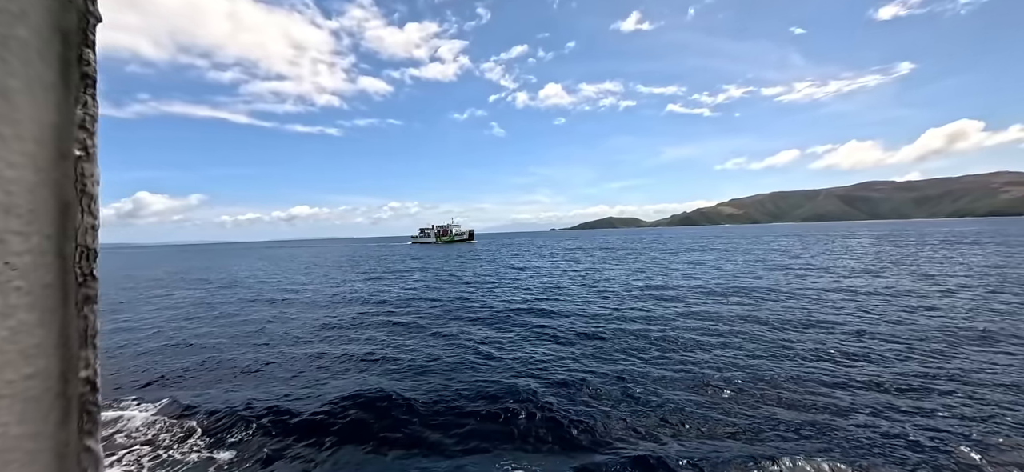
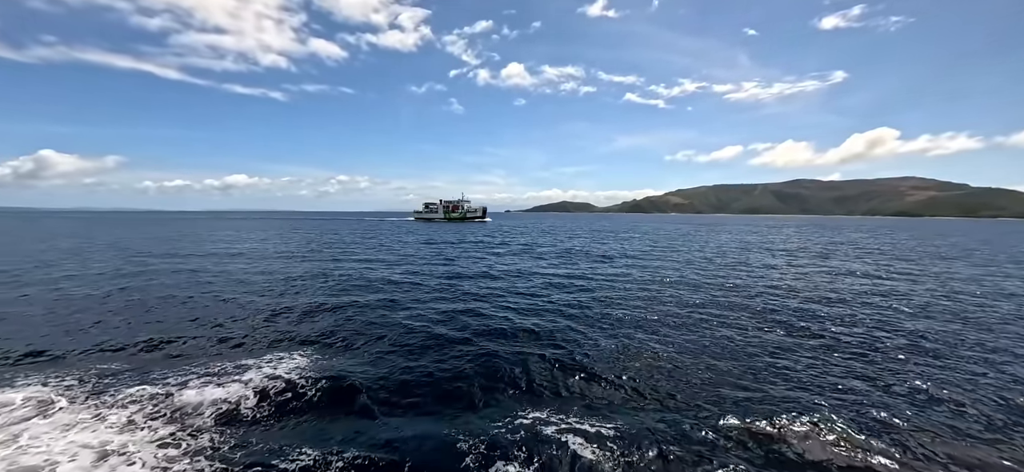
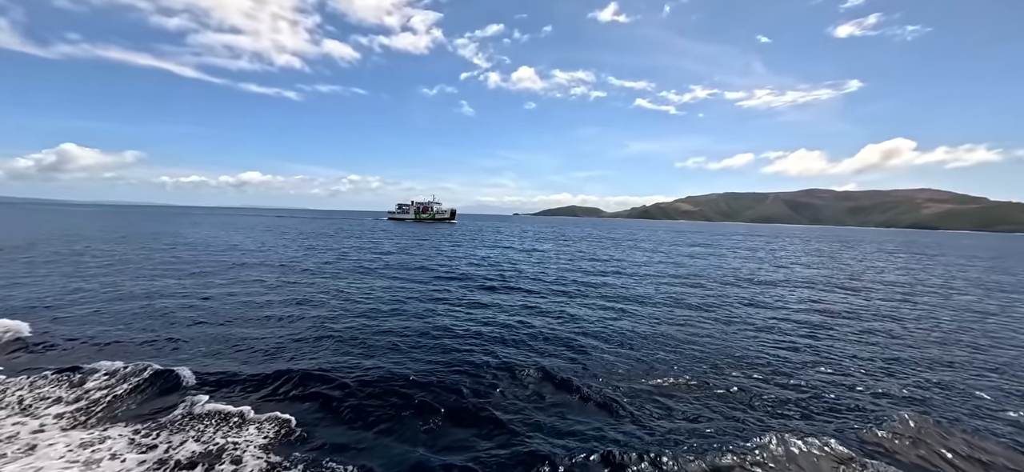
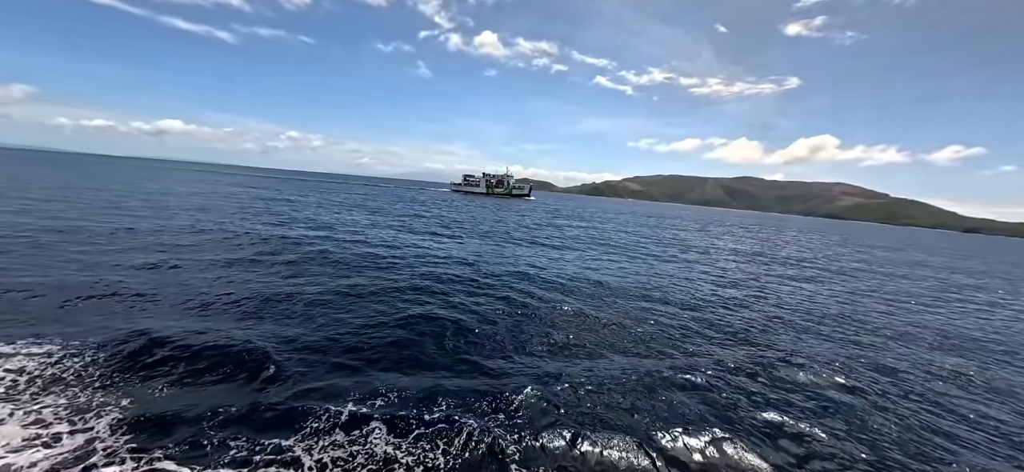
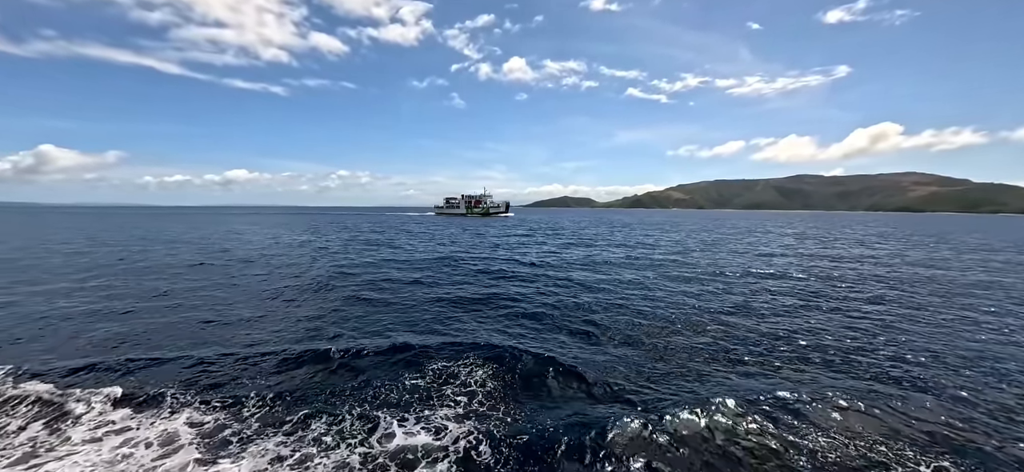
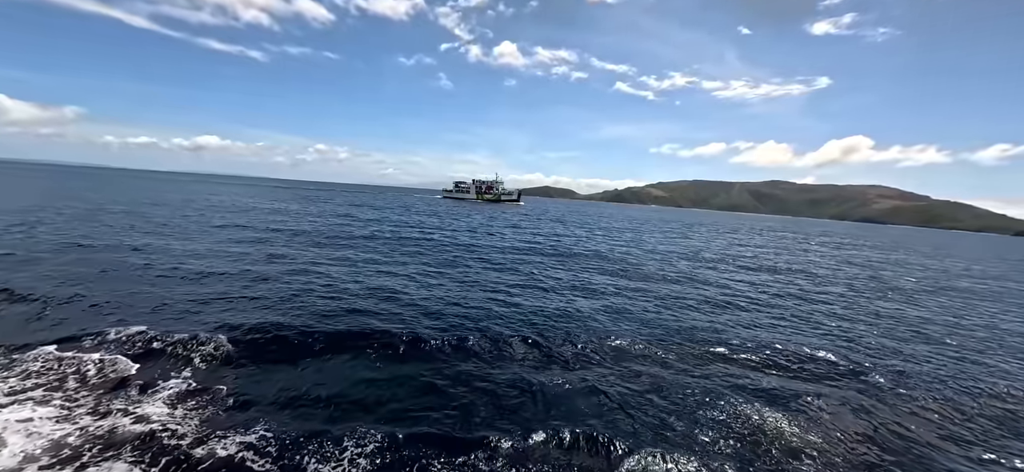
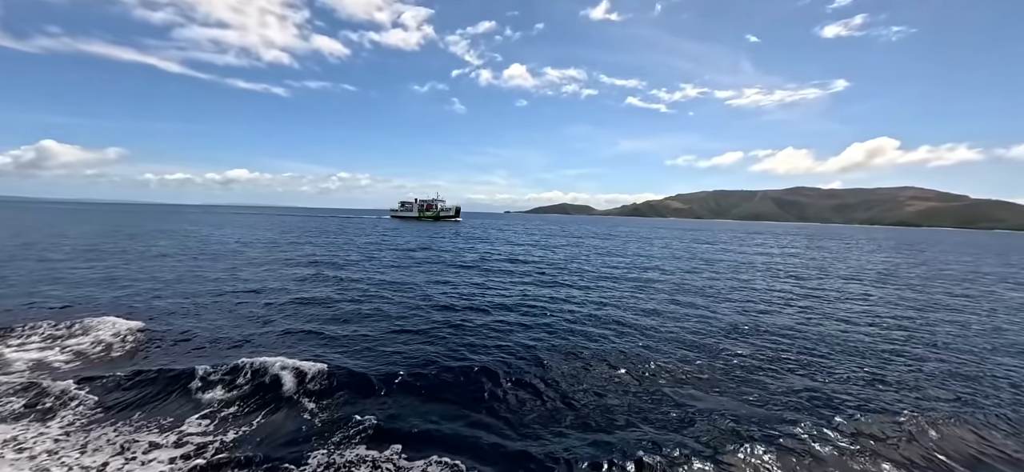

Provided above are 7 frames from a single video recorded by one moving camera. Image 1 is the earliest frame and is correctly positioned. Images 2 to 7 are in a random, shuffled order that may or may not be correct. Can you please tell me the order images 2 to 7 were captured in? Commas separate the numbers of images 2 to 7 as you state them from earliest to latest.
3, 7, 2, 5, 6, 4
